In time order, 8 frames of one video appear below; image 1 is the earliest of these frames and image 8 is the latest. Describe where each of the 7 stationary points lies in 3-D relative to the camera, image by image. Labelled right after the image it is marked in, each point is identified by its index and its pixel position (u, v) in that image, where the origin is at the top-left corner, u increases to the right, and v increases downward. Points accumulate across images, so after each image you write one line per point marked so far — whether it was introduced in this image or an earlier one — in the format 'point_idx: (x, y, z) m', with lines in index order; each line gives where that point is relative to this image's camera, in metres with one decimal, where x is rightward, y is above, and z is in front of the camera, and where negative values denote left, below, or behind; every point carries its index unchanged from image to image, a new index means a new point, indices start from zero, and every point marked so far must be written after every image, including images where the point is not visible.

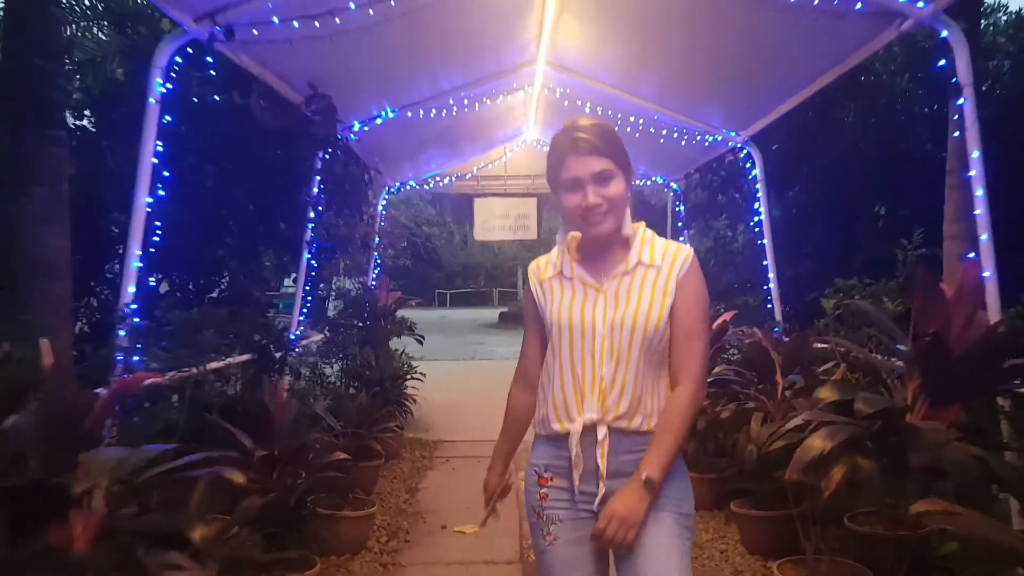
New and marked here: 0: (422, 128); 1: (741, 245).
0: (-0.6, +1.2, +5.3) m
1: (+1.7, +0.3, +5.7) m
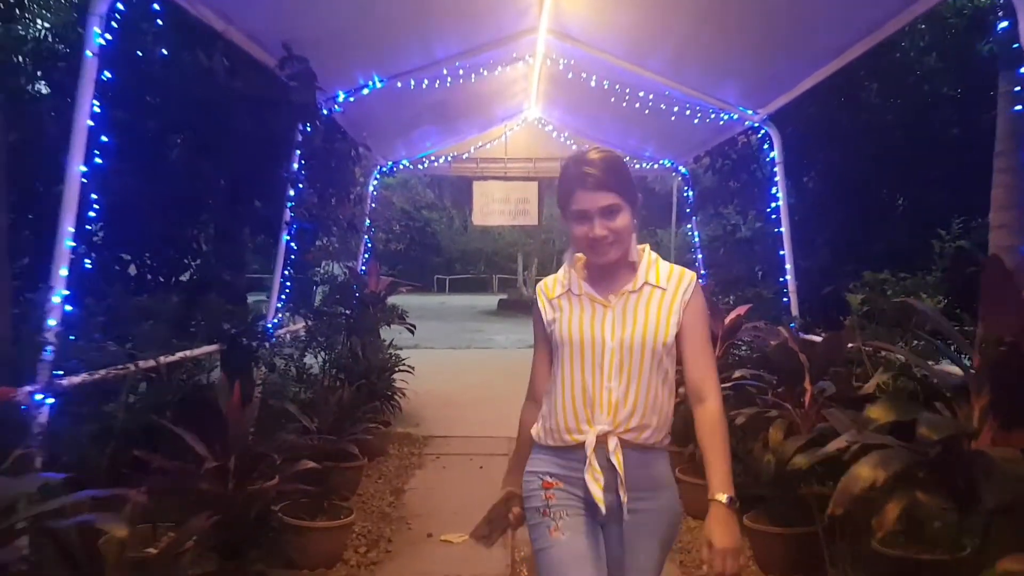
0: (-0.6, +1.2, +4.9) m
1: (+1.7, +0.4, +5.3) m
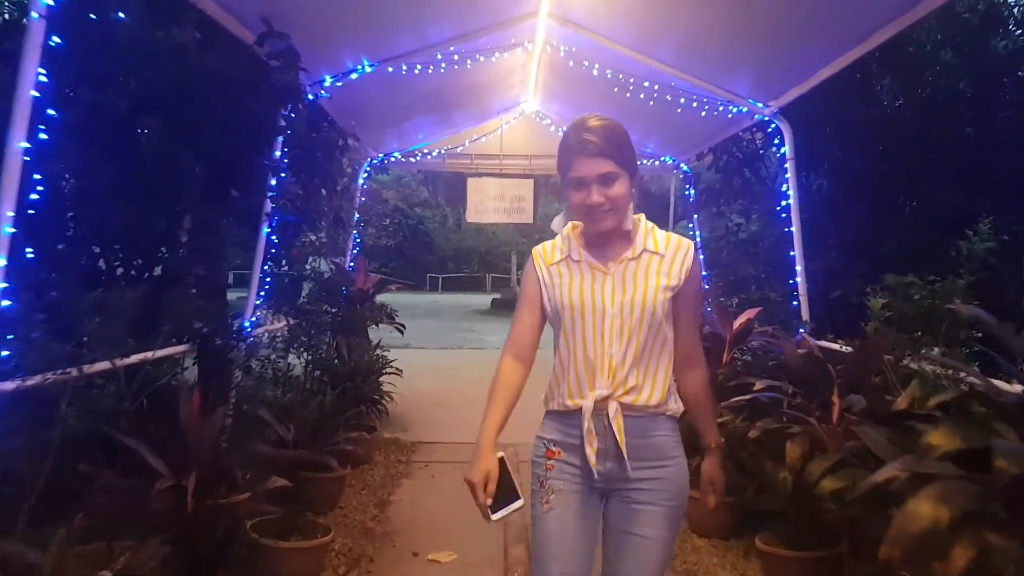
0: (-0.7, +1.3, +4.7) m
1: (+1.7, +0.4, +5.1) m
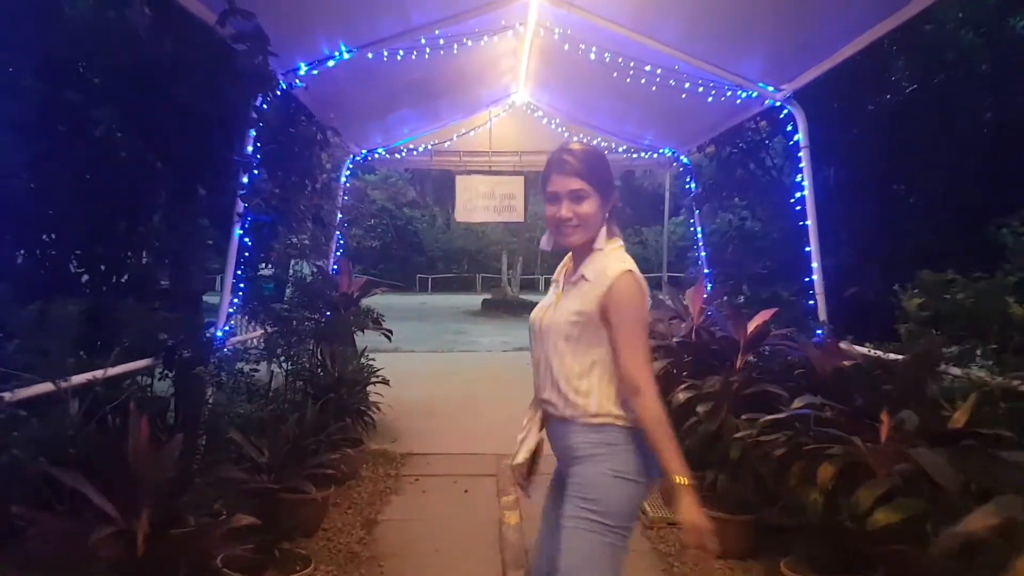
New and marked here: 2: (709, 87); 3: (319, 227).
0: (-0.7, +1.2, +4.4) m
1: (+1.6, +0.4, +4.8) m
2: (+1.2, +1.2, +4.5) m
3: (-1.2, +0.4, +4.7) m
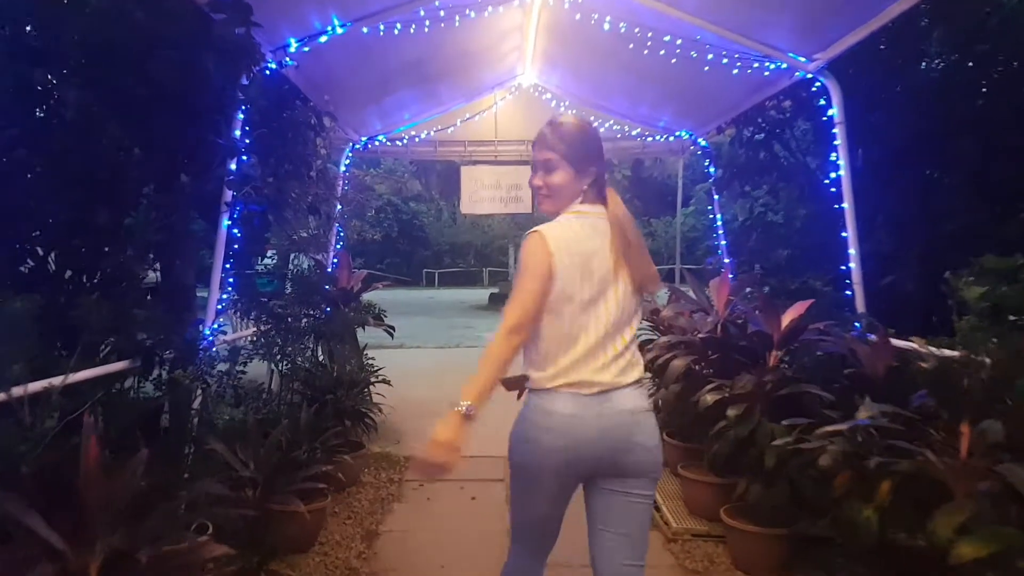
0: (-0.7, +1.3, +4.1) m
1: (+1.7, +0.5, +4.5) m
2: (+1.2, +1.3, +4.2) m
3: (-1.1, +0.4, +4.4) m
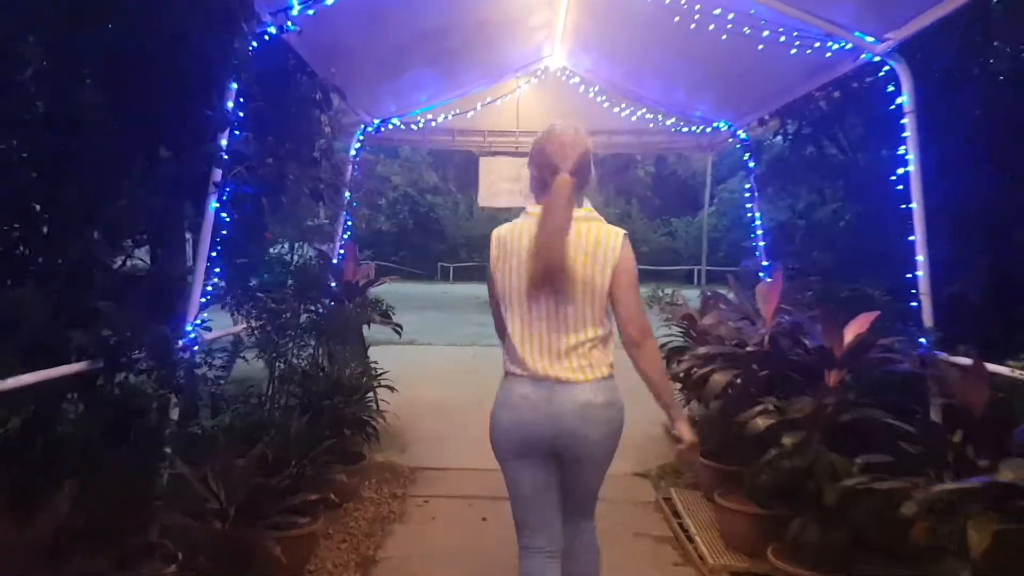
0: (-0.5, +1.3, +3.7) m
1: (+1.8, +0.4, +4.0) m
2: (+1.4, +1.2, +3.8) m
3: (-1.0, +0.4, +4.0) m
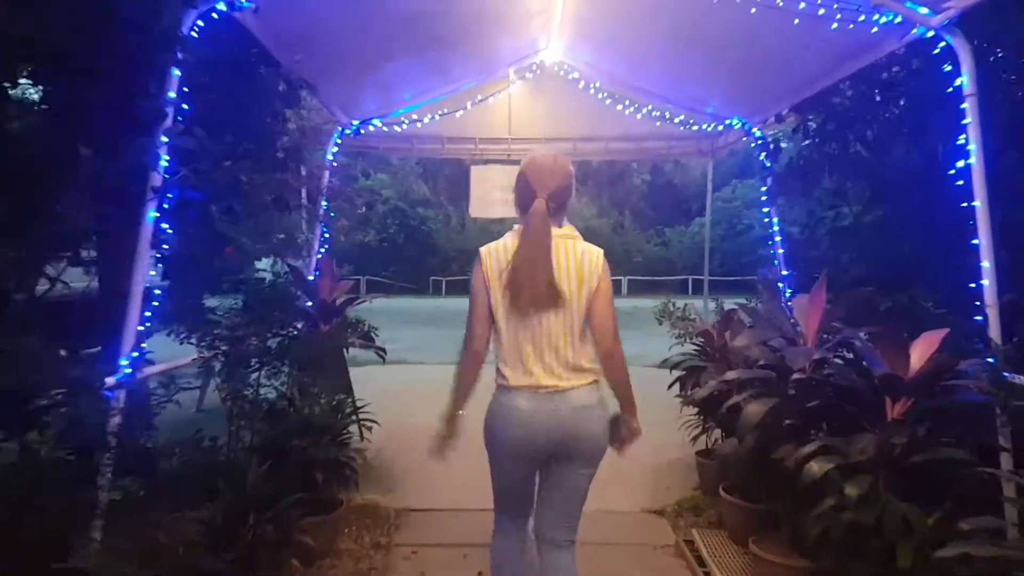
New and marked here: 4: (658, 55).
0: (-0.6, +1.2, +3.2) m
1: (+1.8, +0.4, +3.6) m
2: (+1.3, +1.2, +3.4) m
3: (-1.1, +0.3, +3.5) m
4: (+0.8, +1.4, +4.5) m
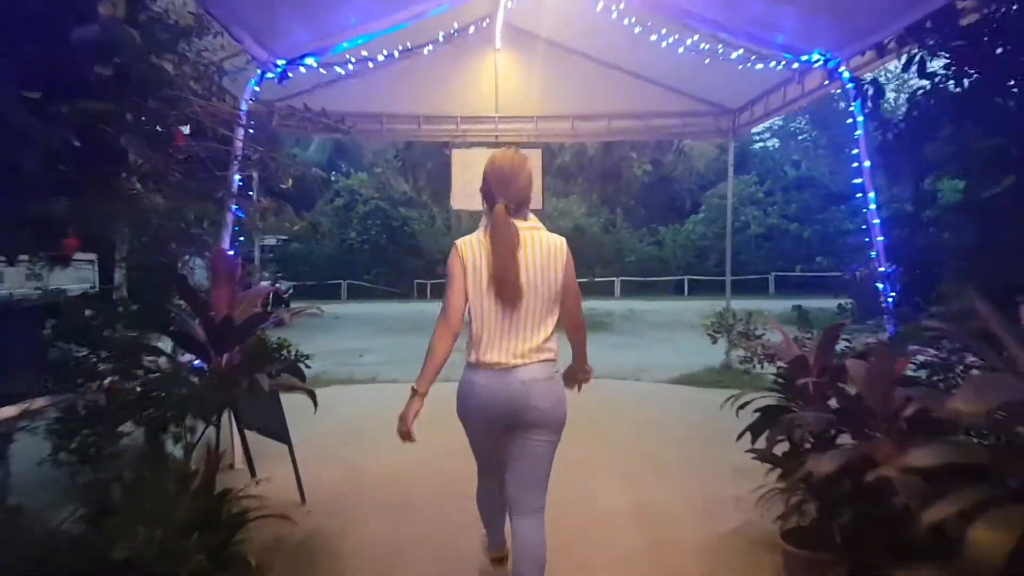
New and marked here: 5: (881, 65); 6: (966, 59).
0: (-0.6, +1.2, +1.9) m
1: (+1.7, +0.4, +2.3) m
2: (+1.3, +1.2, +2.1) m
3: (-1.1, +0.3, +2.2) m
4: (+0.8, +1.3, +3.2) m
5: (+1.6, +1.0, +3.6) m
6: (+1.7, +0.9, +2.9) m
